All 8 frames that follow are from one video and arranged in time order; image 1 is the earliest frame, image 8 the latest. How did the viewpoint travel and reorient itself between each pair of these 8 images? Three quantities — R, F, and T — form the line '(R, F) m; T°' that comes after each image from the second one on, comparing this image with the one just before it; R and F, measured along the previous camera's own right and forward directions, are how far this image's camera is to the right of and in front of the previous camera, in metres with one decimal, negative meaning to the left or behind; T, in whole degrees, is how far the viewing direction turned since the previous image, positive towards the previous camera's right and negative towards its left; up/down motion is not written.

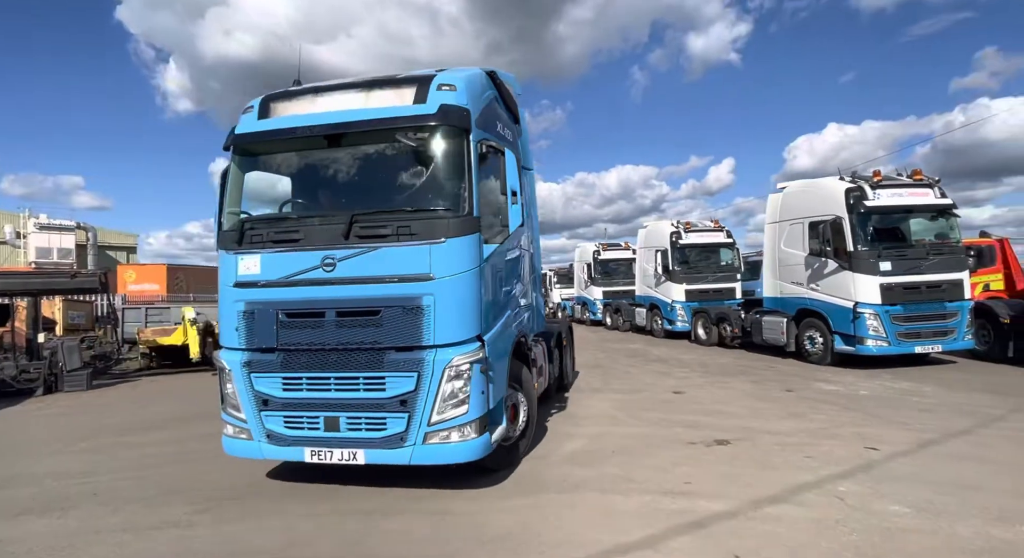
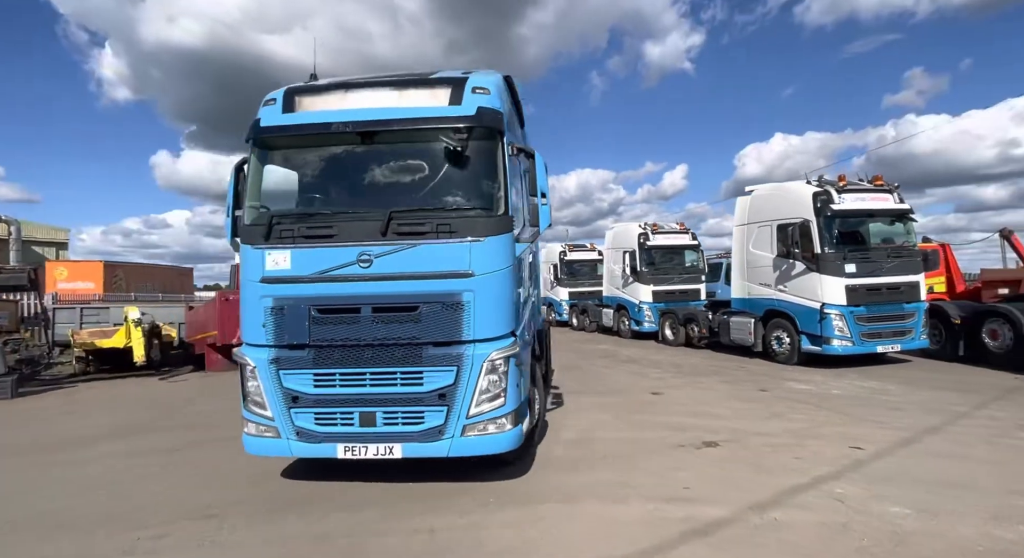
(-0.3, +0.3) m; +5°
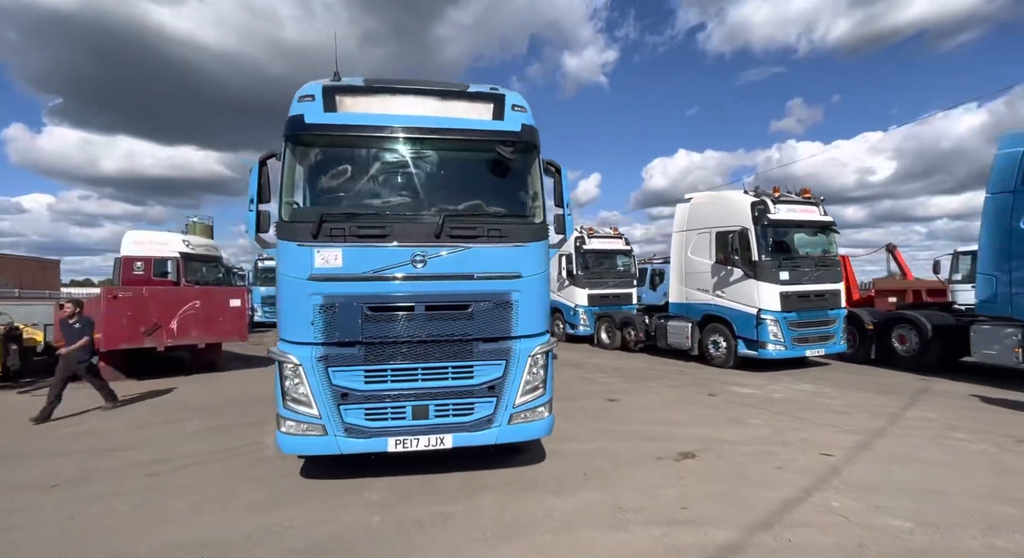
(-0.6, +0.6) m; +10°
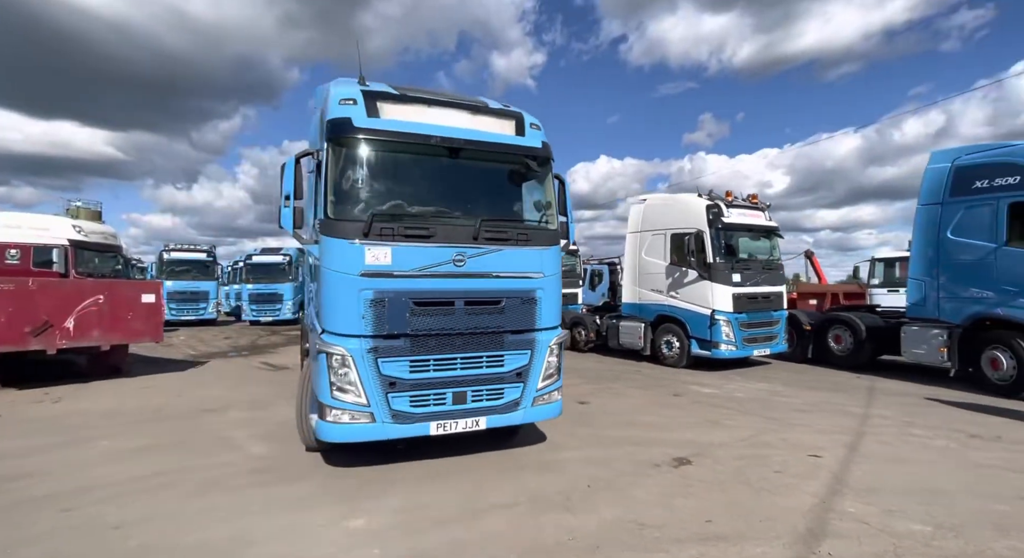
(-0.7, +0.5) m; +9°
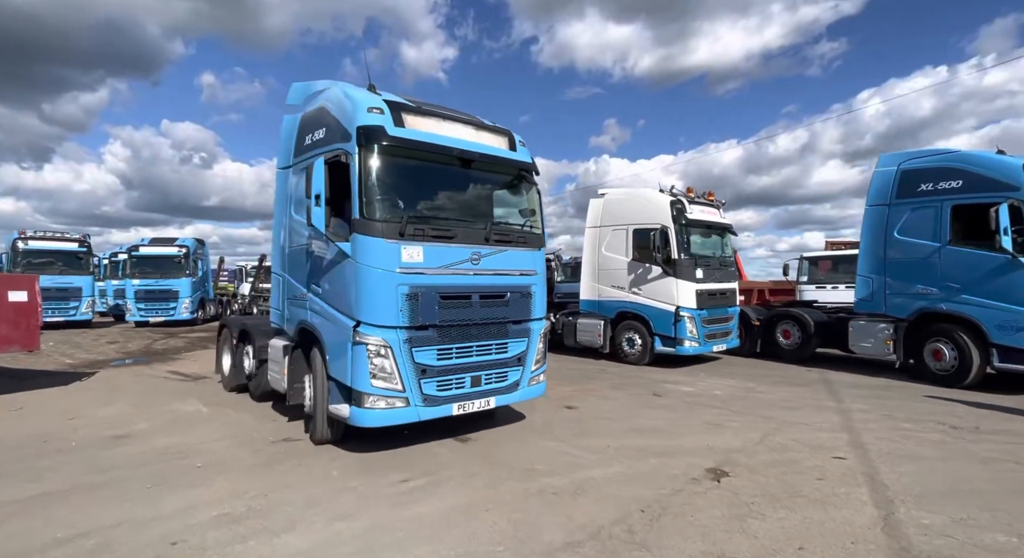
(-1.0, +0.8) m; +10°
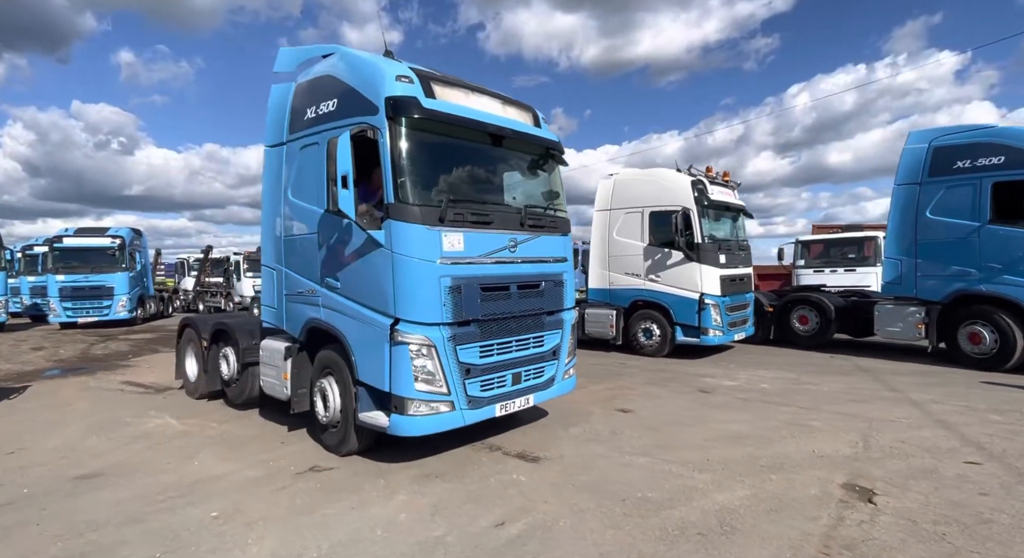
(-1.1, +1.1) m; +6°
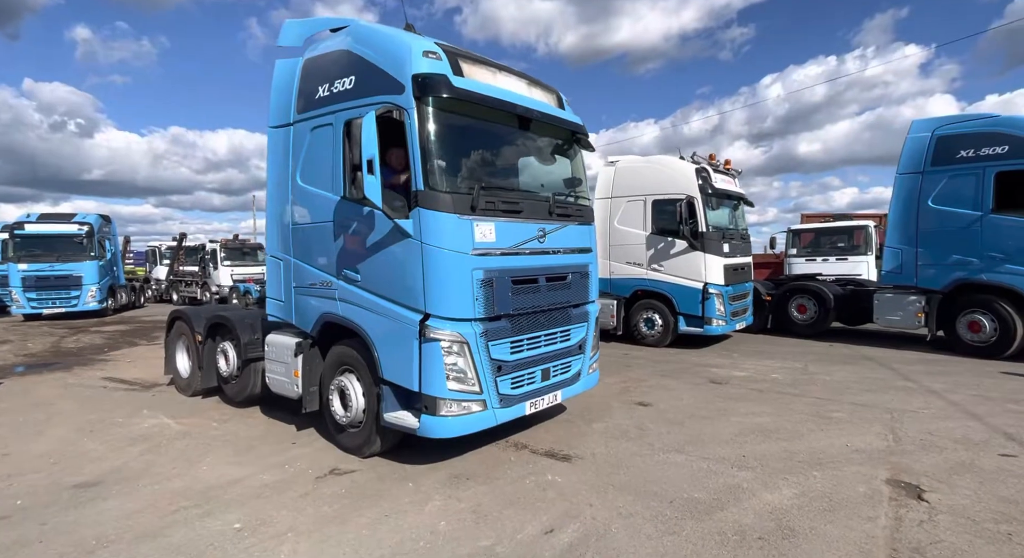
(-0.4, +0.3) m; +3°
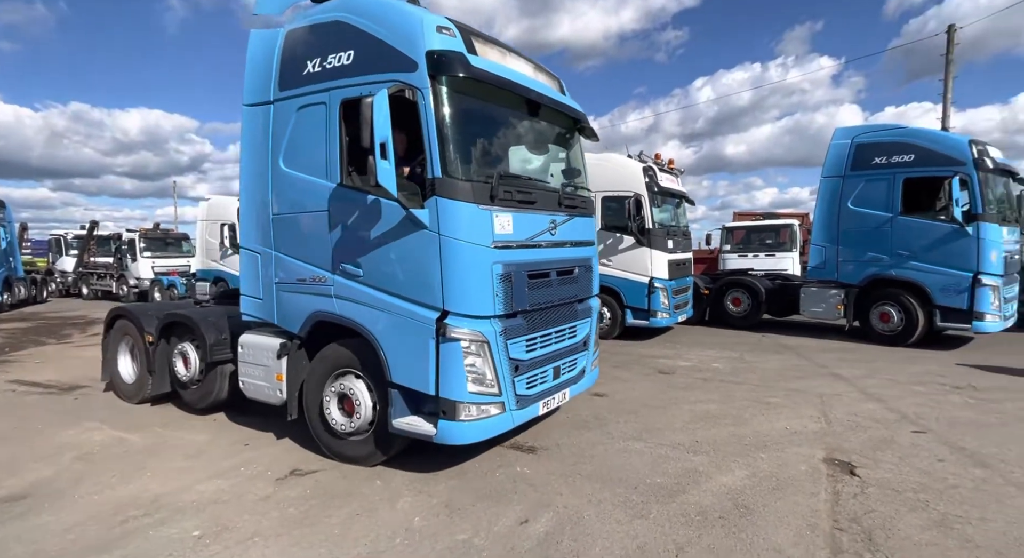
(-0.2, 0.0) m; +7°
